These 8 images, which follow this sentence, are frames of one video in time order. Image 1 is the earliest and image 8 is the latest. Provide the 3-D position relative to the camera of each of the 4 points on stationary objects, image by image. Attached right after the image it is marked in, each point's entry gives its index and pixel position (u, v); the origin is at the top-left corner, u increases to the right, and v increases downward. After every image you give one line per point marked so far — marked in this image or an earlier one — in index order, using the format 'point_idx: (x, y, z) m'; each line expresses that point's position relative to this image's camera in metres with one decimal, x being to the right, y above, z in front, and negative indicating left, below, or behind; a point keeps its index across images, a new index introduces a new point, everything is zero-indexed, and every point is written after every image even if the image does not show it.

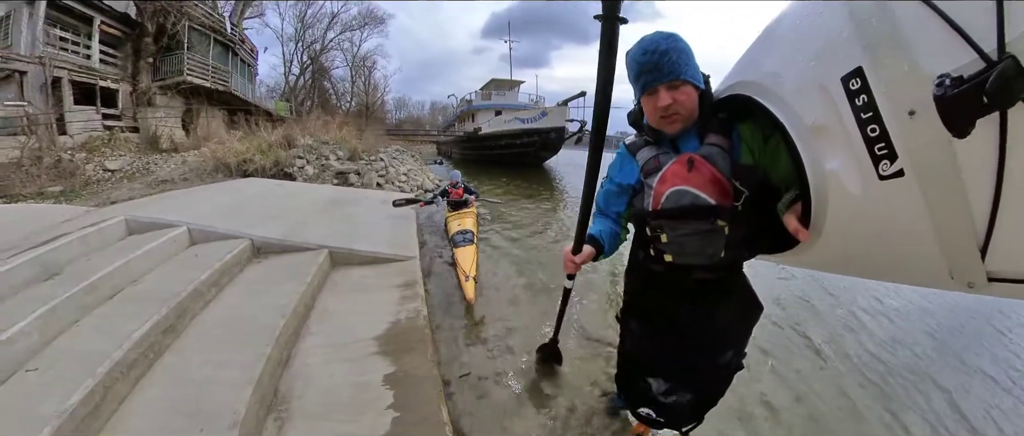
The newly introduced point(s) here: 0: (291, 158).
0: (-4.1, +1.0, +8.2) m
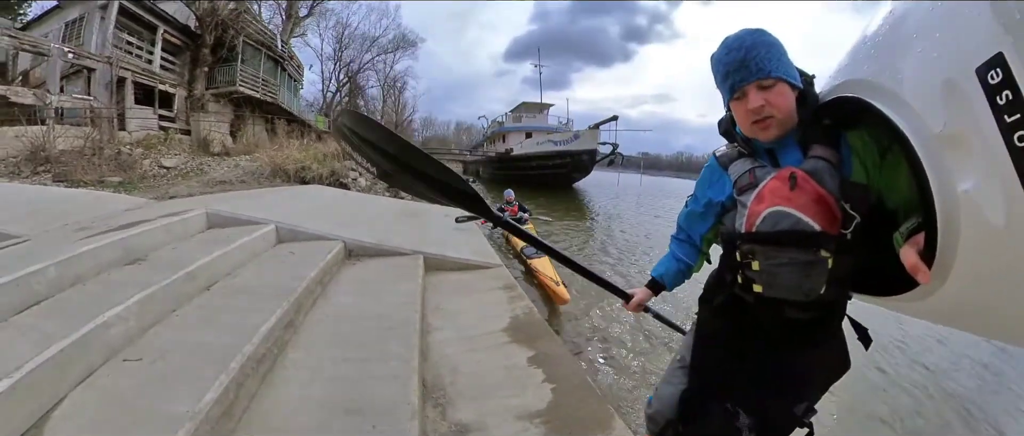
0: (-3.2, +0.8, +8.4) m
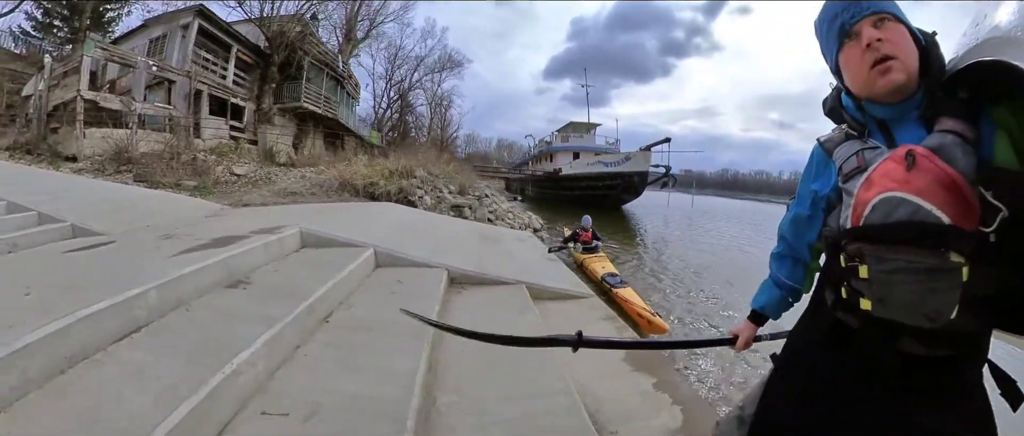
0: (-1.9, +0.5, +8.1) m
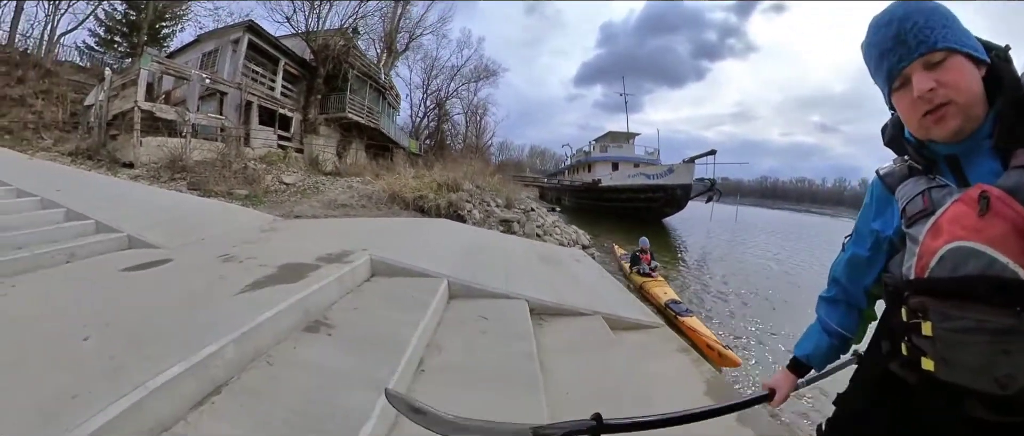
0: (-0.9, +0.3, +7.8) m
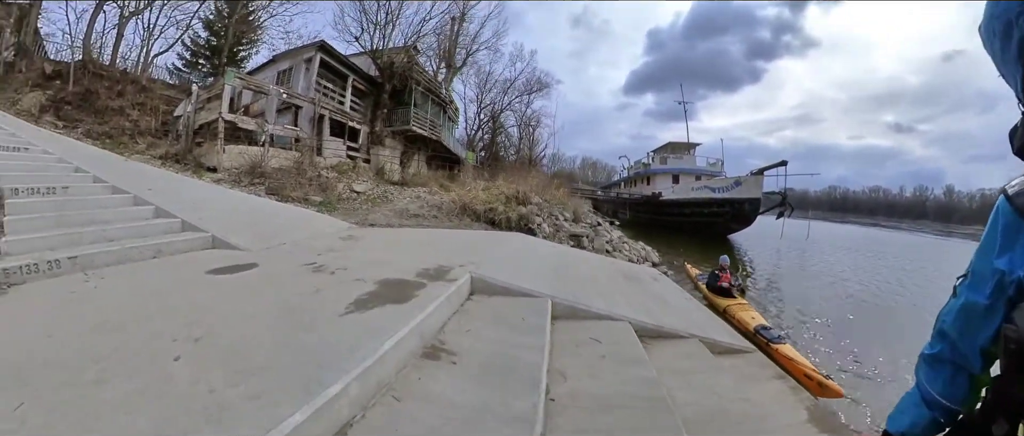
0: (+0.3, +0.1, +7.4) m
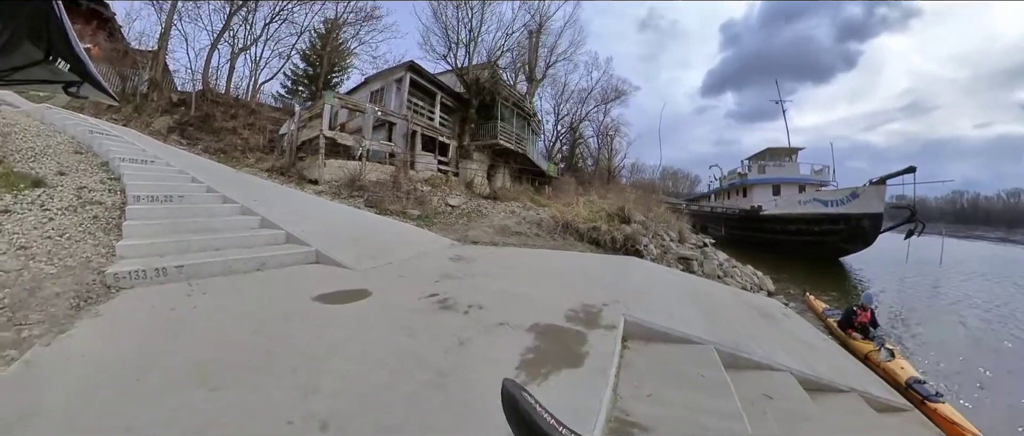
0: (+1.9, -0.2, +6.6) m
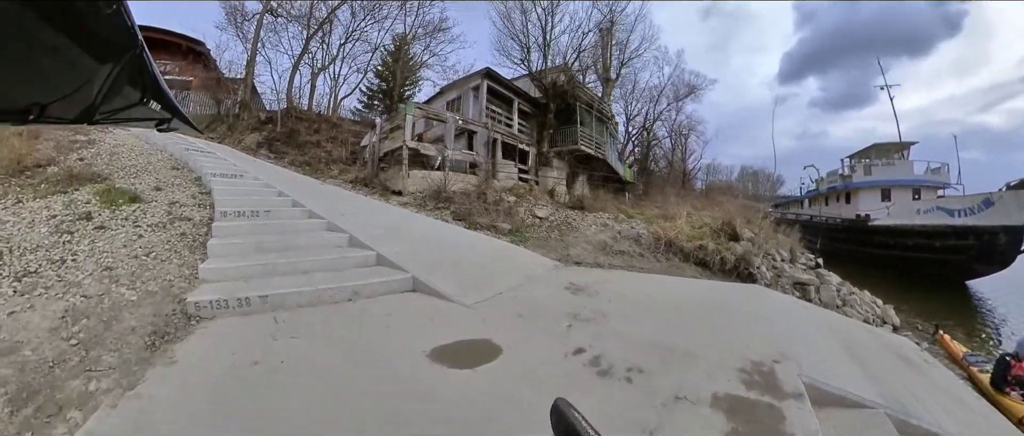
0: (+3.1, -0.3, +5.6) m
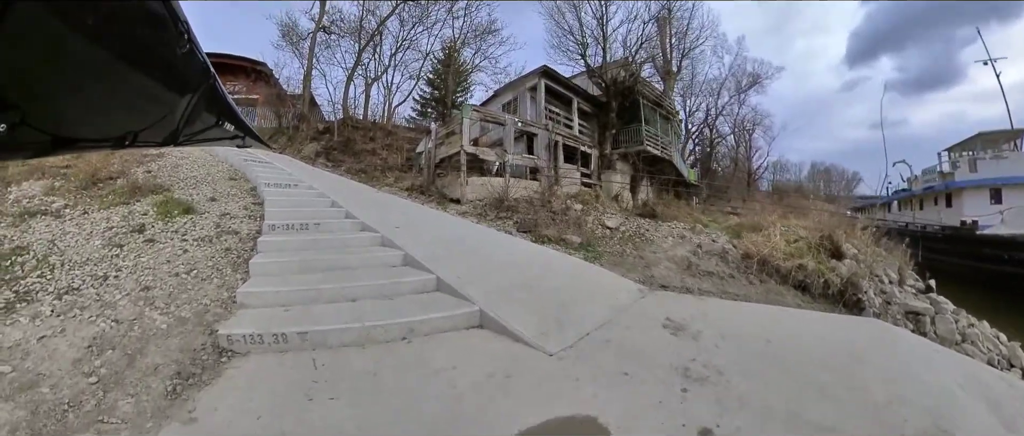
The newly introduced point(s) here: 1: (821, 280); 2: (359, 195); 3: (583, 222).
0: (+3.9, -0.5, +4.7) m
1: (+3.2, -0.5, +4.4) m
2: (-1.6, +0.2, +4.5) m
3: (+0.7, 0.0, +4.7) m
